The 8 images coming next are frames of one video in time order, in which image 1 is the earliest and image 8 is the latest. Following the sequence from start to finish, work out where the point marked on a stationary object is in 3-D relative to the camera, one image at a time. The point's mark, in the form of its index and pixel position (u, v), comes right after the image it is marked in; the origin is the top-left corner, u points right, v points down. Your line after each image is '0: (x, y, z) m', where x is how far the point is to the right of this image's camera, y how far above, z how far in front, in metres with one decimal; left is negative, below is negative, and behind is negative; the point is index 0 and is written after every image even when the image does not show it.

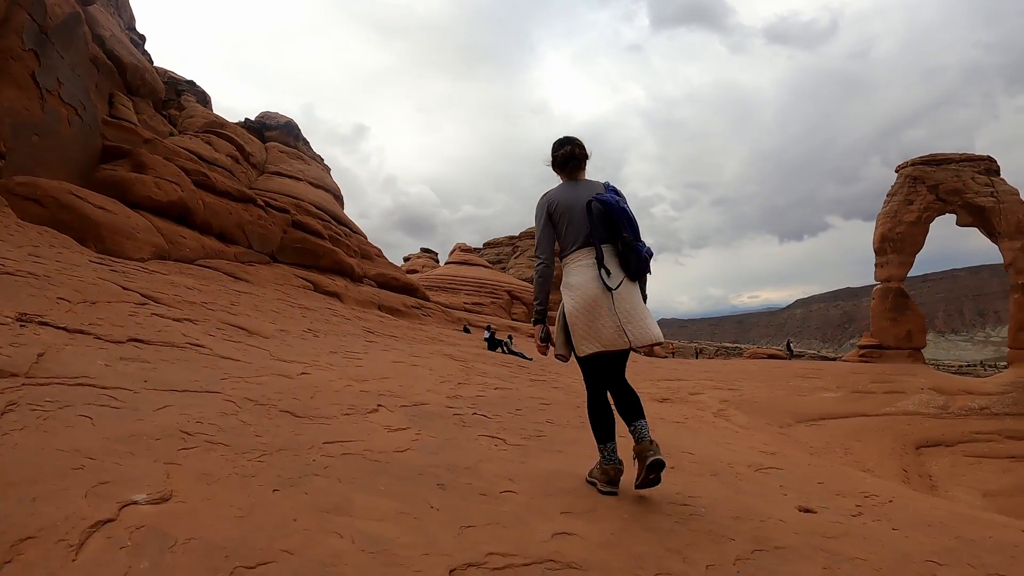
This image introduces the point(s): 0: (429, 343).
0: (-1.3, -0.7, +9.3) m
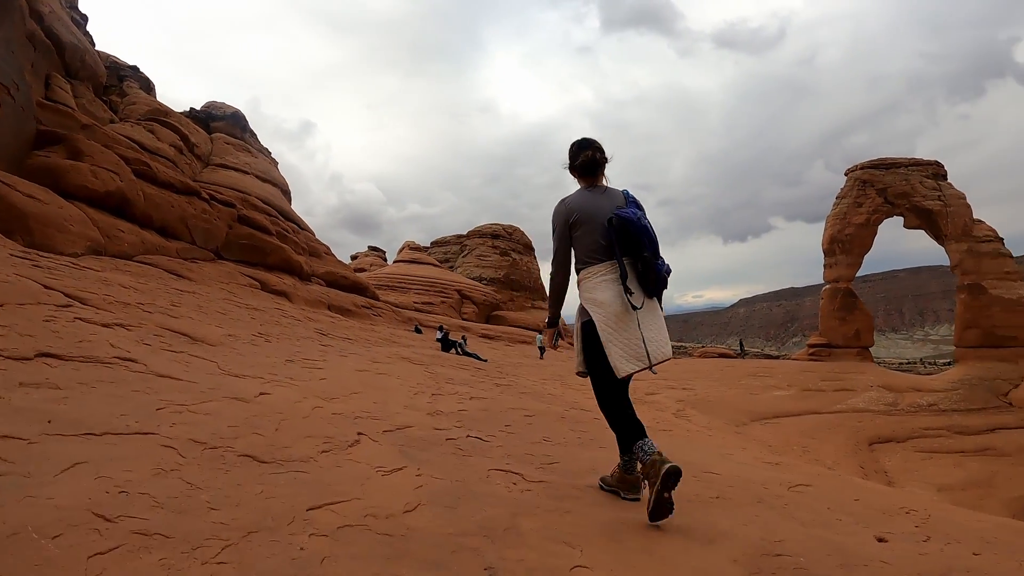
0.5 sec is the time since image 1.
0: (-1.7, -0.7, +8.9) m
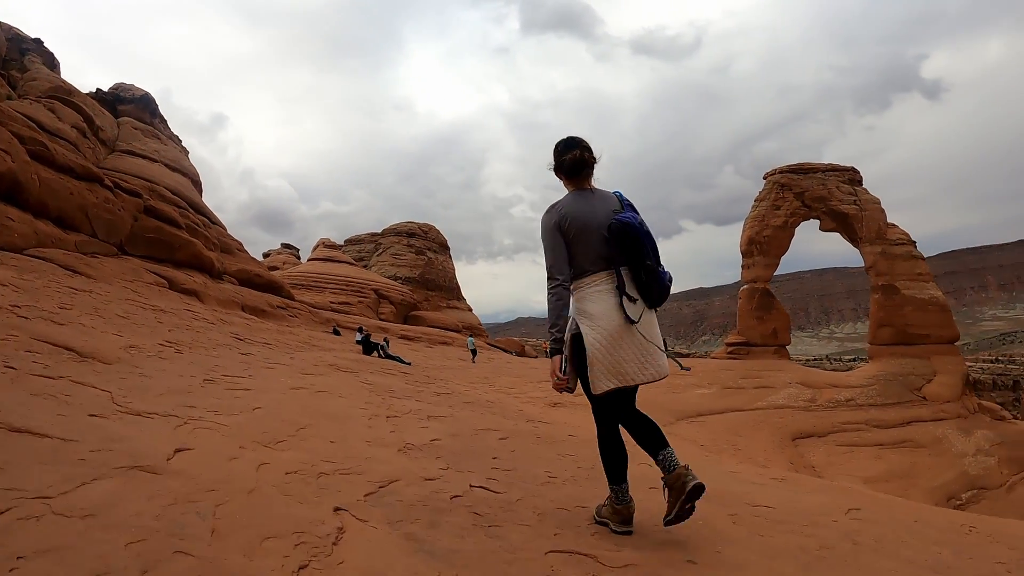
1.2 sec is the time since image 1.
0: (-2.4, -0.7, +8.2) m
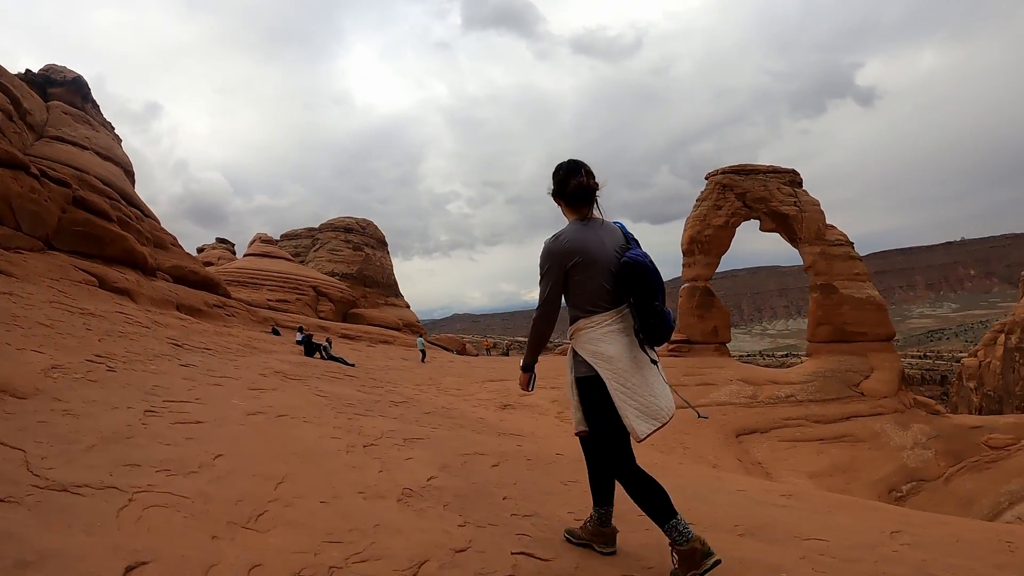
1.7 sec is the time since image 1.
0: (-2.9, -0.7, +7.6) m
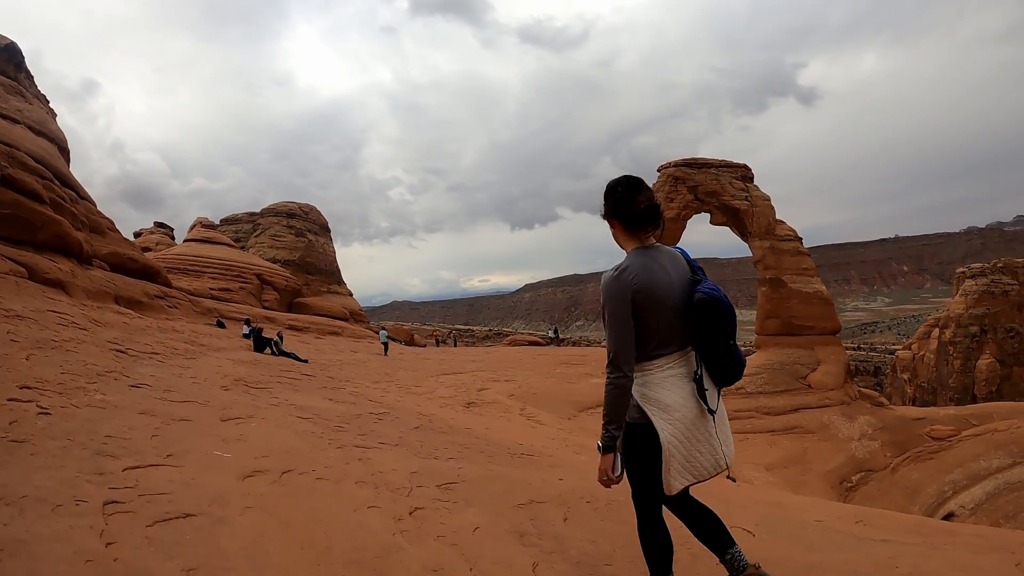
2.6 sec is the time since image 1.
0: (-3.1, -0.6, +6.8) m
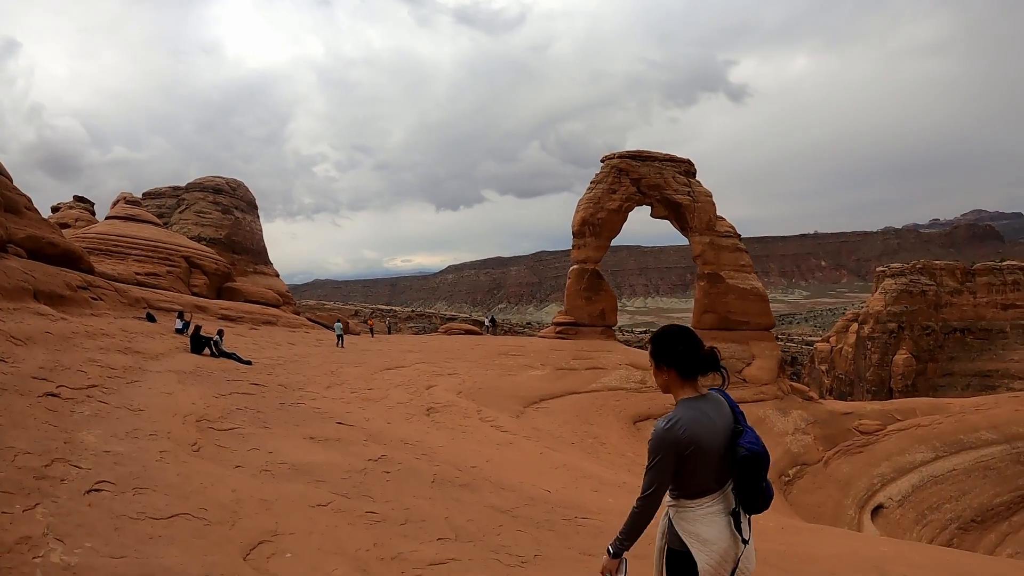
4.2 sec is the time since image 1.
0: (-3.1, -0.7, +5.8) m
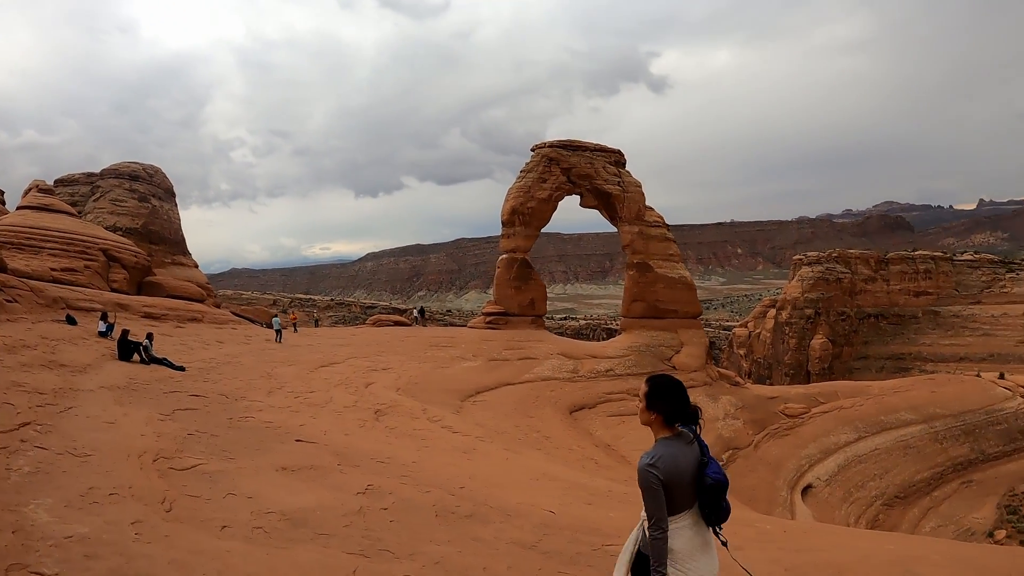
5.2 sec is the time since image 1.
0: (-3.2, -0.7, +5.1) m
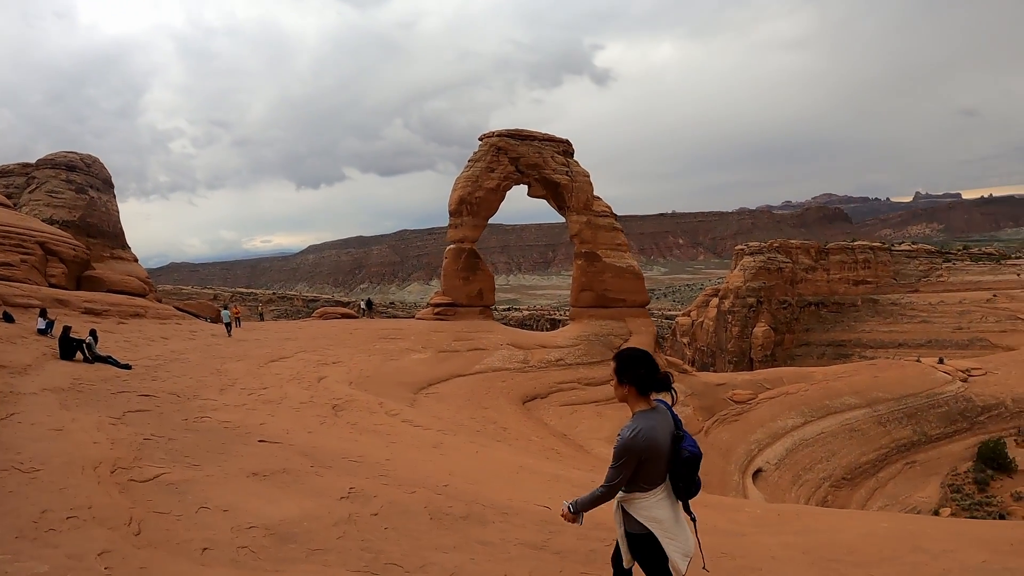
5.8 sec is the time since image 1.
0: (-3.4, -0.7, +4.8) m
